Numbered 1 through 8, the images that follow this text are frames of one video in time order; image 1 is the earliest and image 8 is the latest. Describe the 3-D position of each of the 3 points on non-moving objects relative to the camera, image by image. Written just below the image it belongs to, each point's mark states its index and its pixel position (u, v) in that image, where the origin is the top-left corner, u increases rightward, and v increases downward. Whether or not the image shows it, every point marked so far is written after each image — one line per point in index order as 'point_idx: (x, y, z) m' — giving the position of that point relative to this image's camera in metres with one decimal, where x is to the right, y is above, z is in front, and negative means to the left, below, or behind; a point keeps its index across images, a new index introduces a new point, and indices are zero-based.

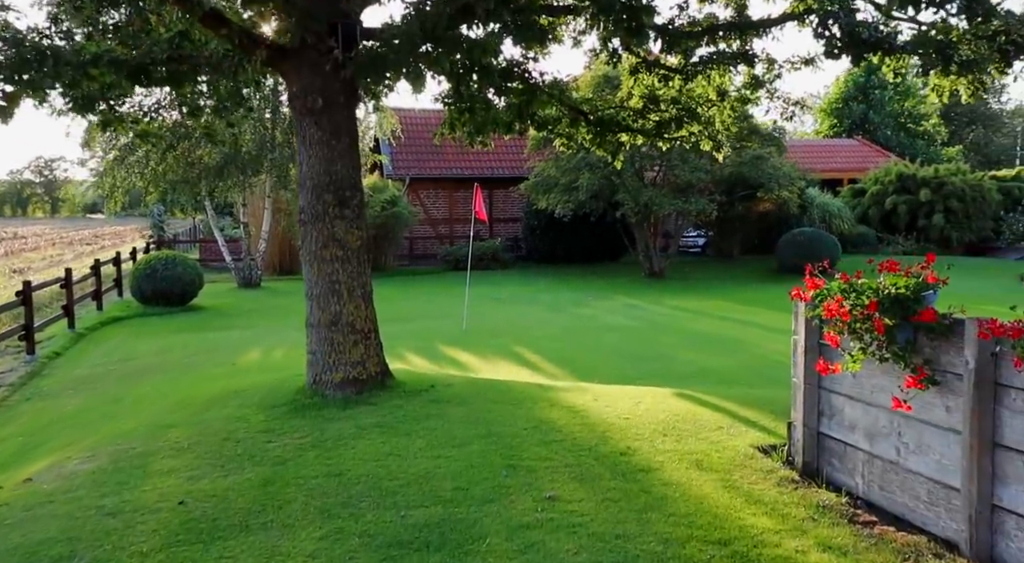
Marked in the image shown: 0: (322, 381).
0: (-1.2, -0.6, +6.0) m
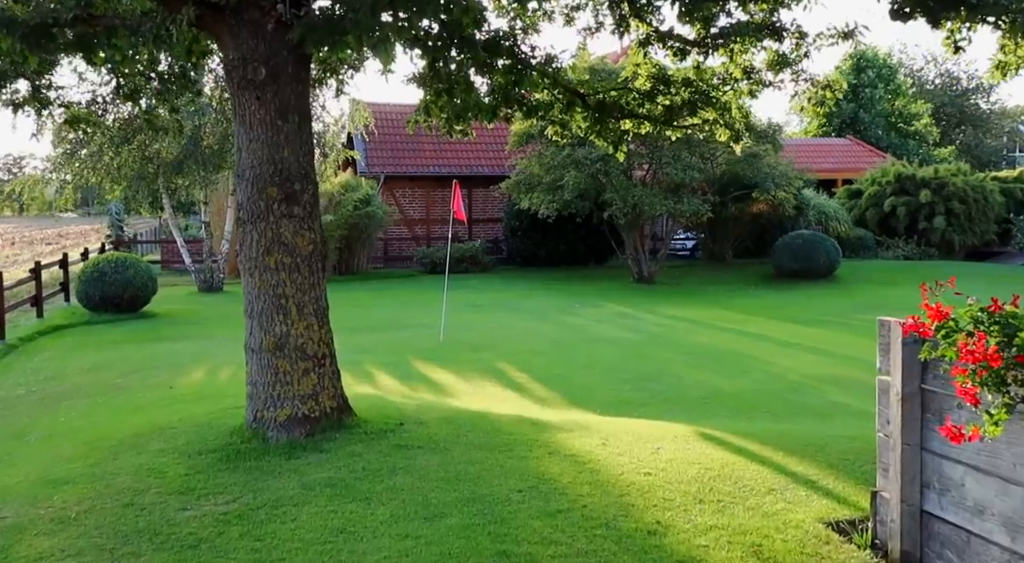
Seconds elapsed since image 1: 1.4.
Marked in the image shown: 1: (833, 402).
0: (-1.3, -0.7, +4.8) m
1: (+2.5, -1.0, +7.3) m
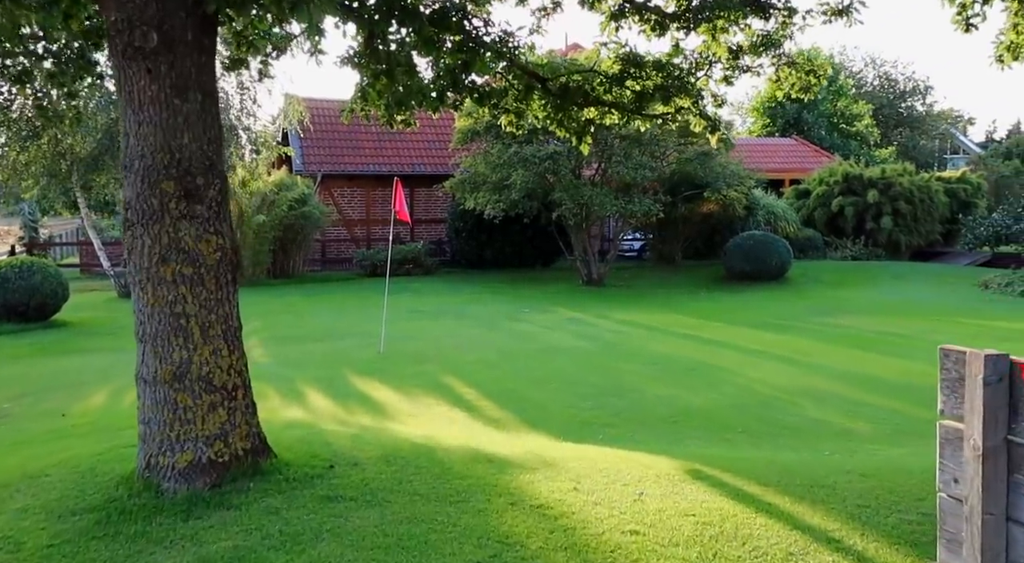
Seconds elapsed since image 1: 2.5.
0: (-1.5, -0.8, +3.9) m
1: (+2.1, -1.0, +6.6) m
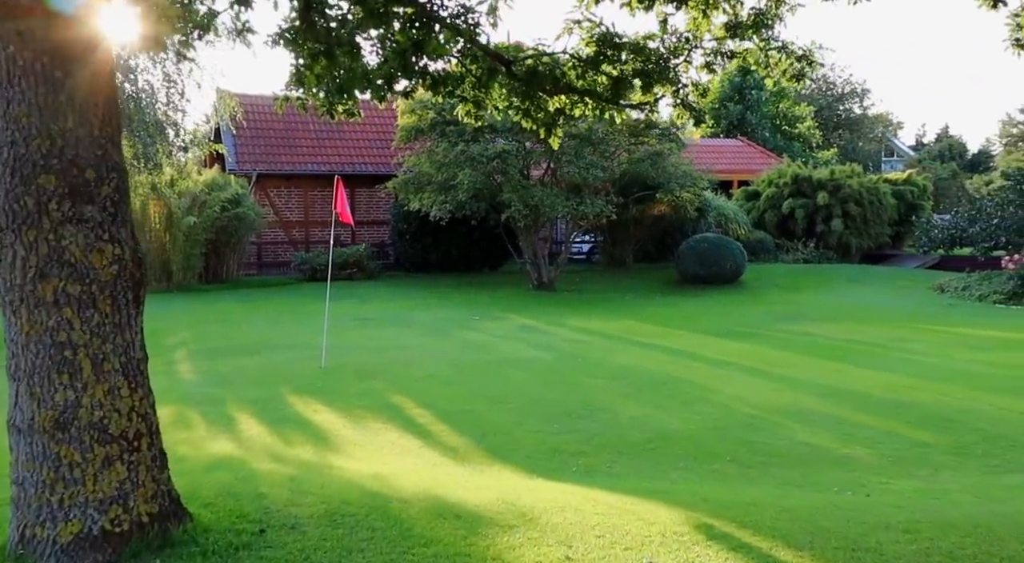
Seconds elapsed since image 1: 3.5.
0: (-1.6, -0.9, +3.1) m
1: (+1.9, -1.1, +6.0) m
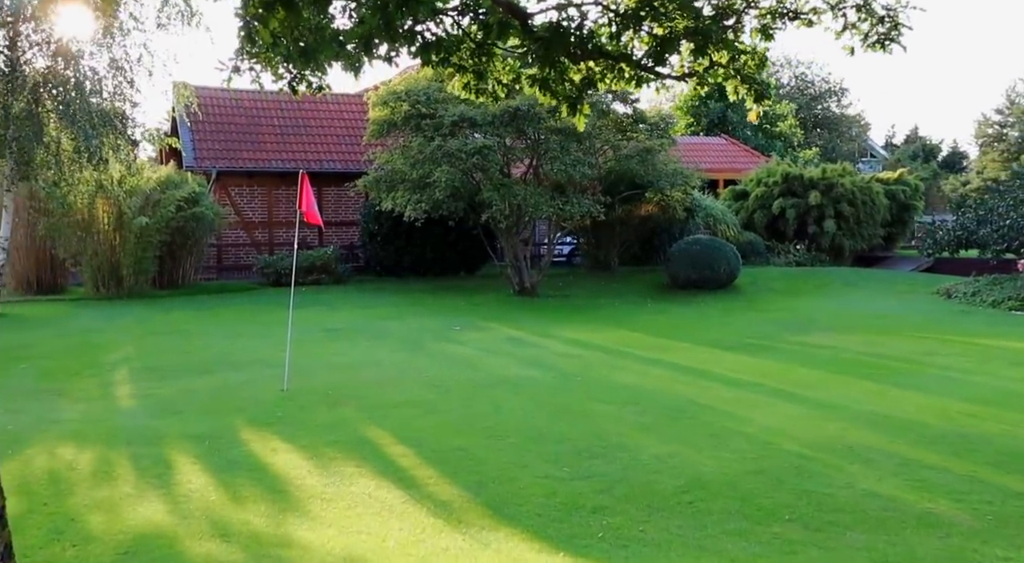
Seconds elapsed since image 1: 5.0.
0: (-1.4, -0.9, +1.9) m
1: (+1.9, -1.1, +4.9) m
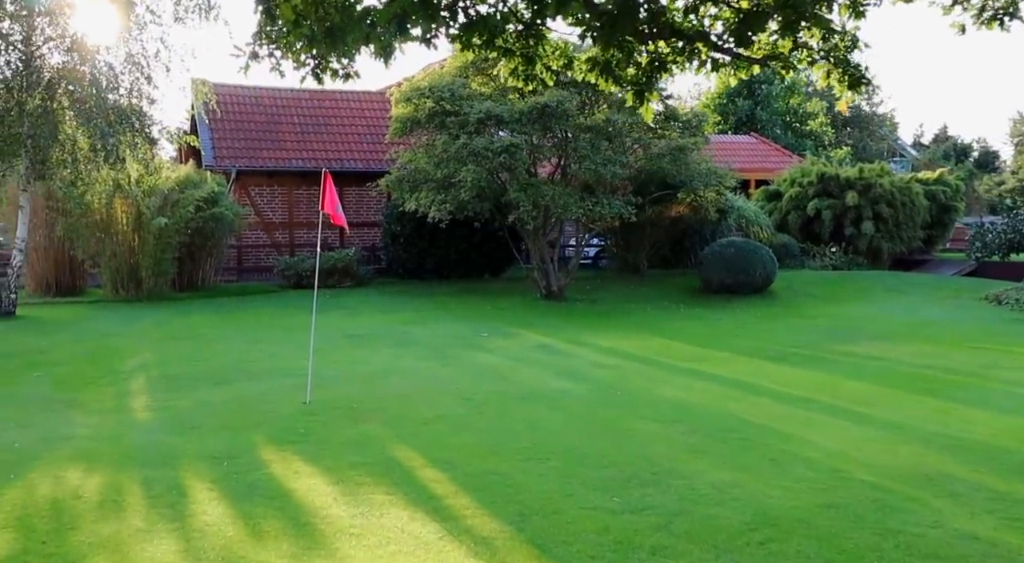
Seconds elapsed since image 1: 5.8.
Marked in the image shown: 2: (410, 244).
0: (-1.3, -1.0, +1.4) m
1: (+2.1, -1.2, +4.4) m
2: (-2.0, +0.7, +18.4) m
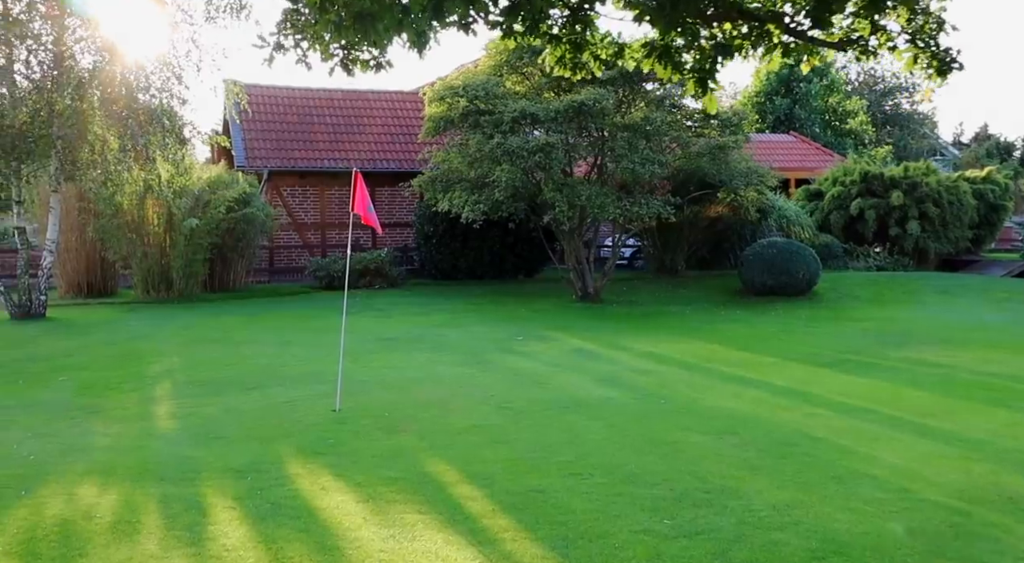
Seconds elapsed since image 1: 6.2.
0: (-1.2, -1.0, +1.1) m
1: (+2.3, -1.2, +3.9) m
2: (-1.3, +0.7, +18.1) m
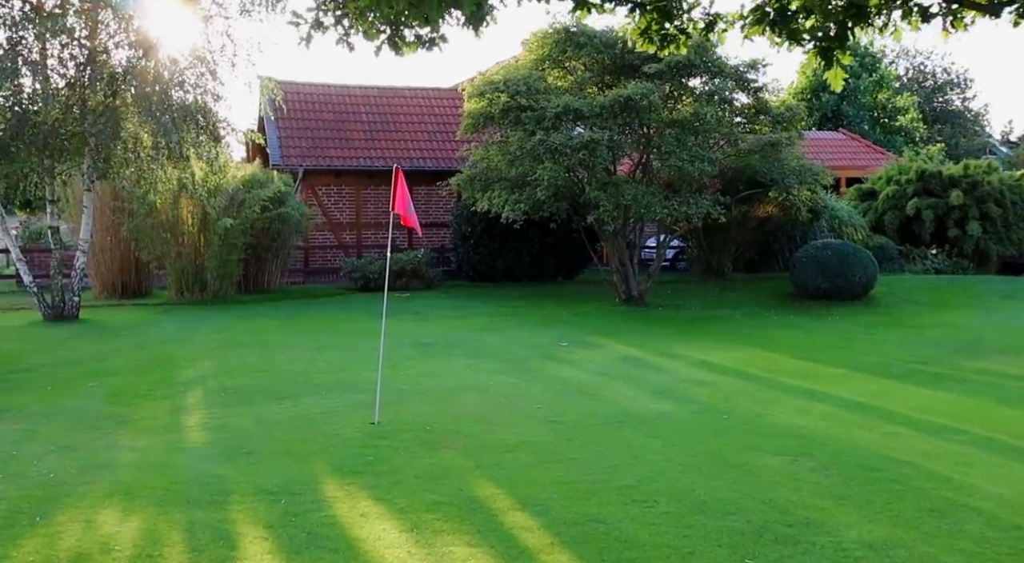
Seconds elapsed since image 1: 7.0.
0: (-1.0, -1.0, +0.6) m
1: (+2.6, -1.3, +3.3) m
2: (-0.6, +0.7, +17.6) m
